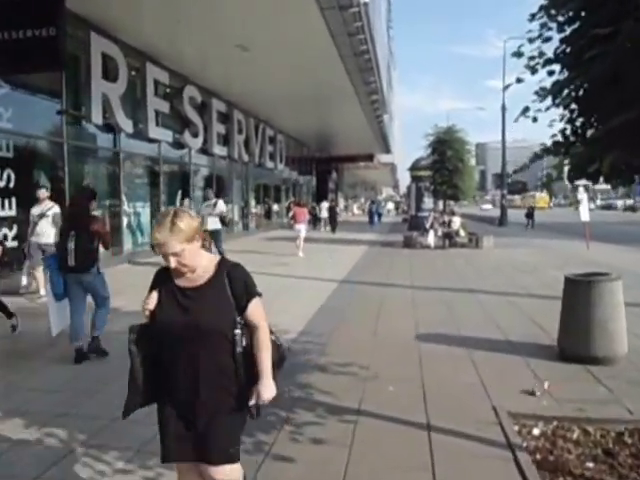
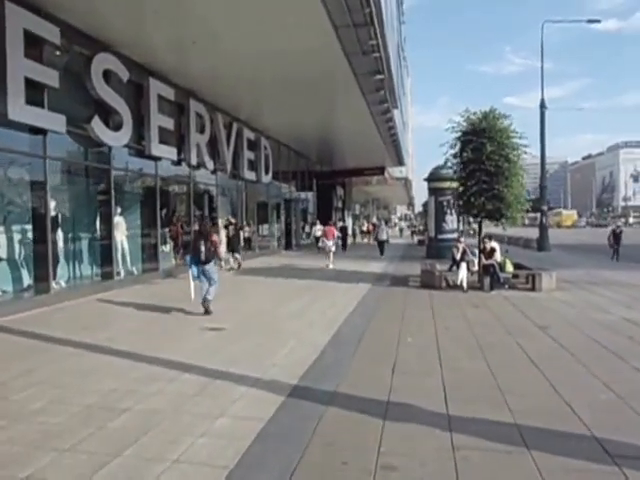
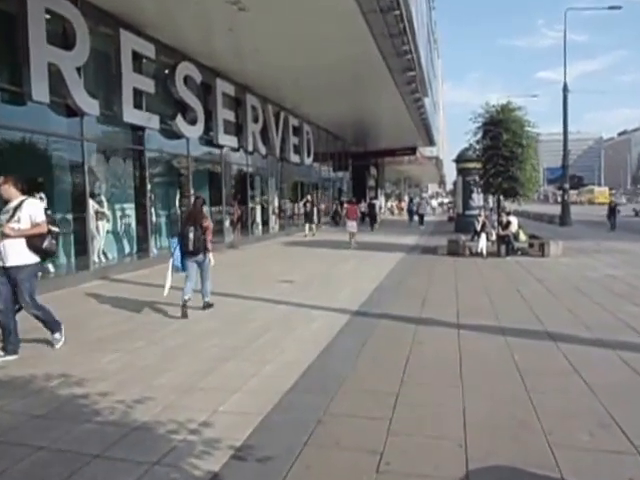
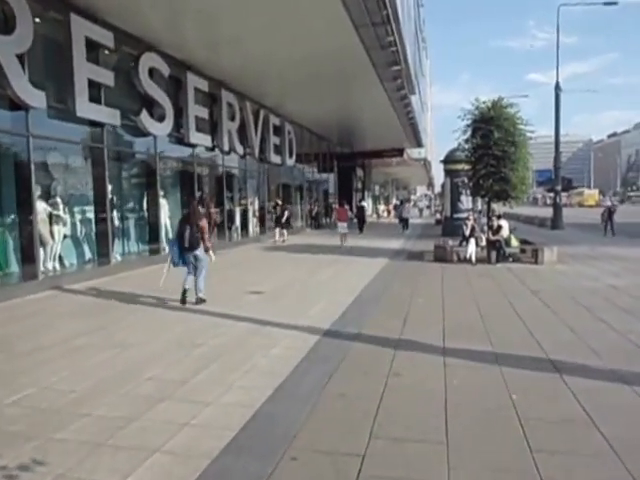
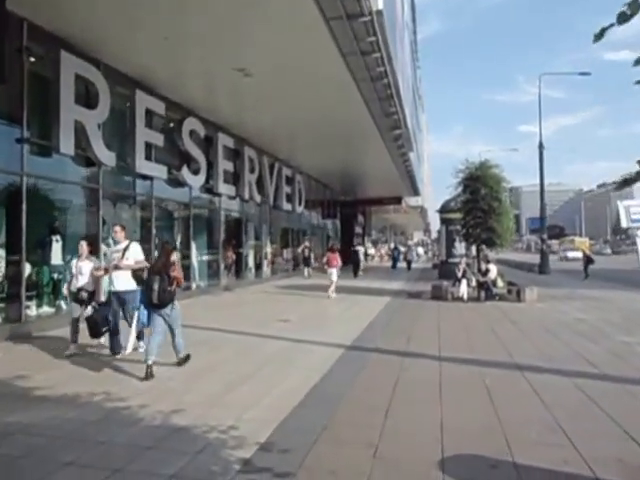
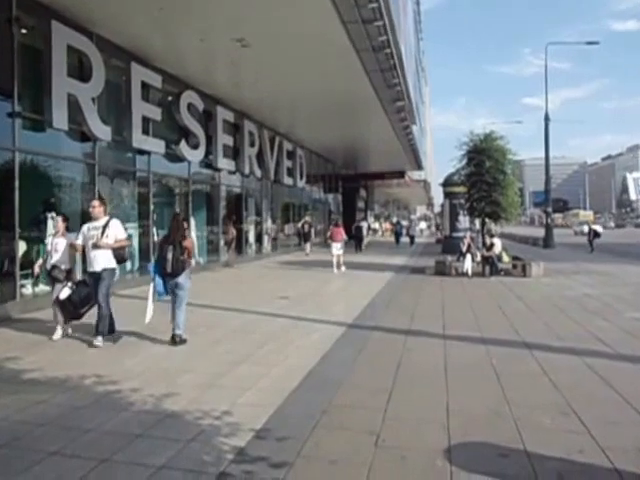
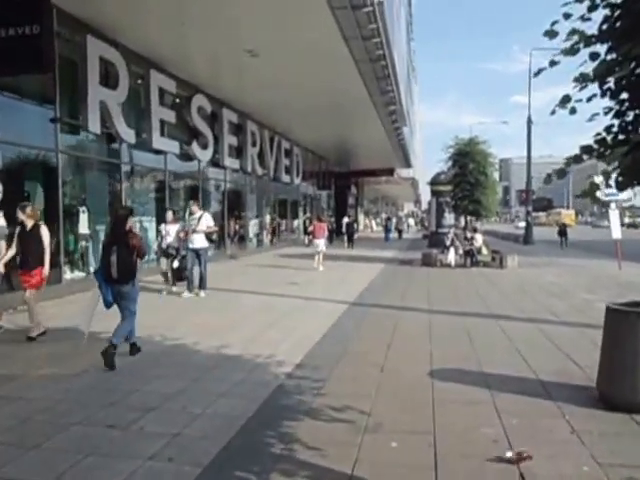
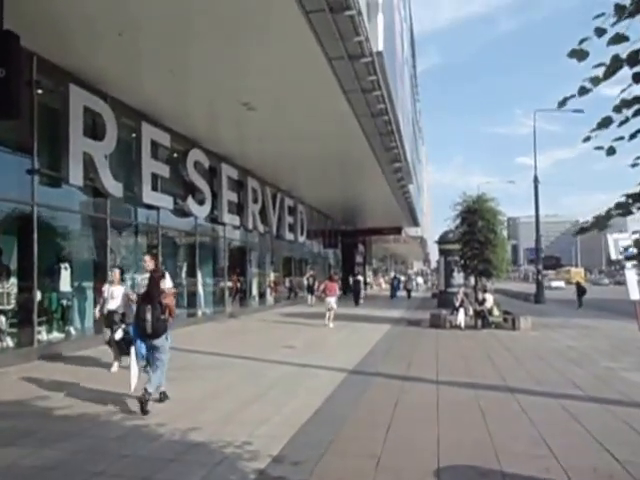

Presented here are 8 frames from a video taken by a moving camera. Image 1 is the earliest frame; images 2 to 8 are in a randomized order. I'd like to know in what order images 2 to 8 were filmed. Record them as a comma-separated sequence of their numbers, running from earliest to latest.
7, 8, 5, 6, 3, 4, 2
